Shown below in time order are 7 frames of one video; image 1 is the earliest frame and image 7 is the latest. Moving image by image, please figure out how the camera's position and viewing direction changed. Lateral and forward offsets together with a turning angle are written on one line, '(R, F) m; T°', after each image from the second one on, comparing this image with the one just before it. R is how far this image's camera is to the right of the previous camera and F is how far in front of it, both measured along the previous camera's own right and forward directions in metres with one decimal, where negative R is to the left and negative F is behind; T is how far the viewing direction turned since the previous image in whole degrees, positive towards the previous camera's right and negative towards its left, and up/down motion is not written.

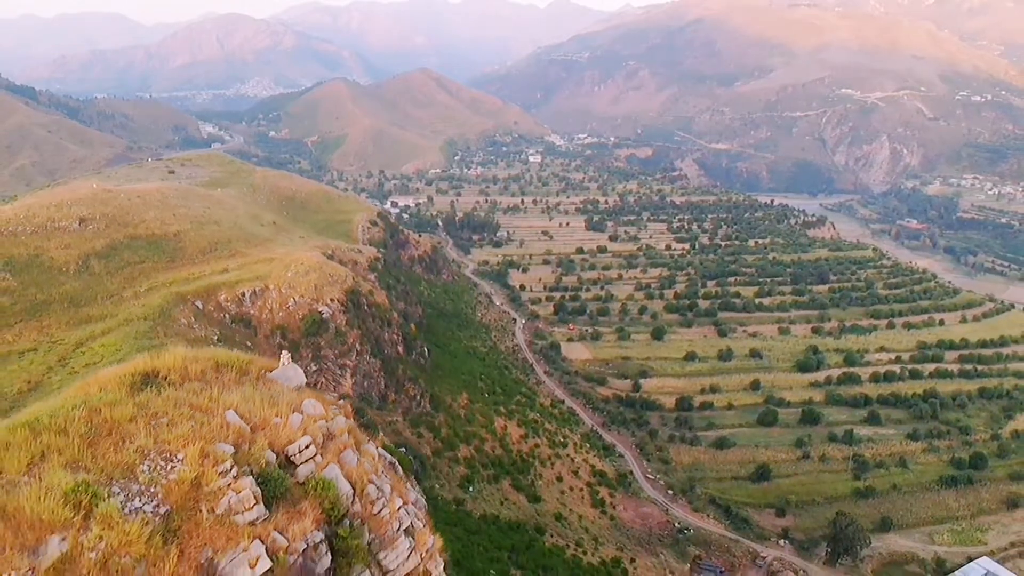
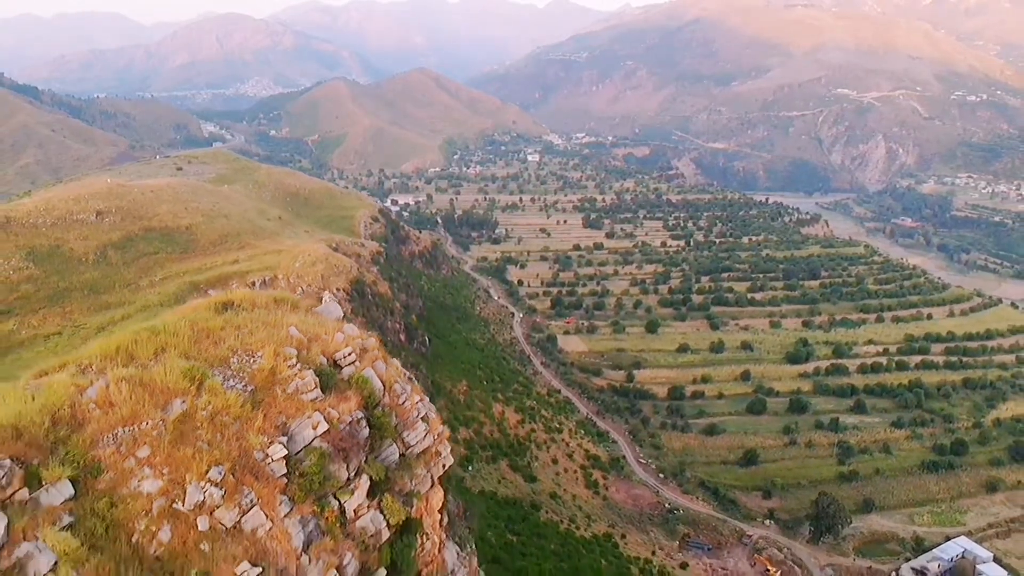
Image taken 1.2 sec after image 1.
(+0.1, -1.9) m; 0°
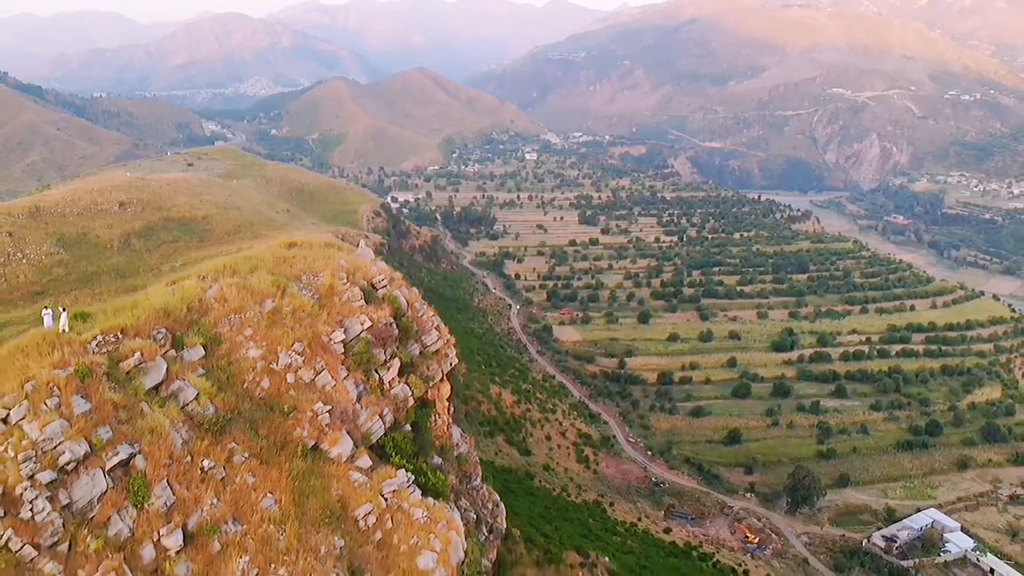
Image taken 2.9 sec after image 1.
(+0.2, -2.9) m; 0°
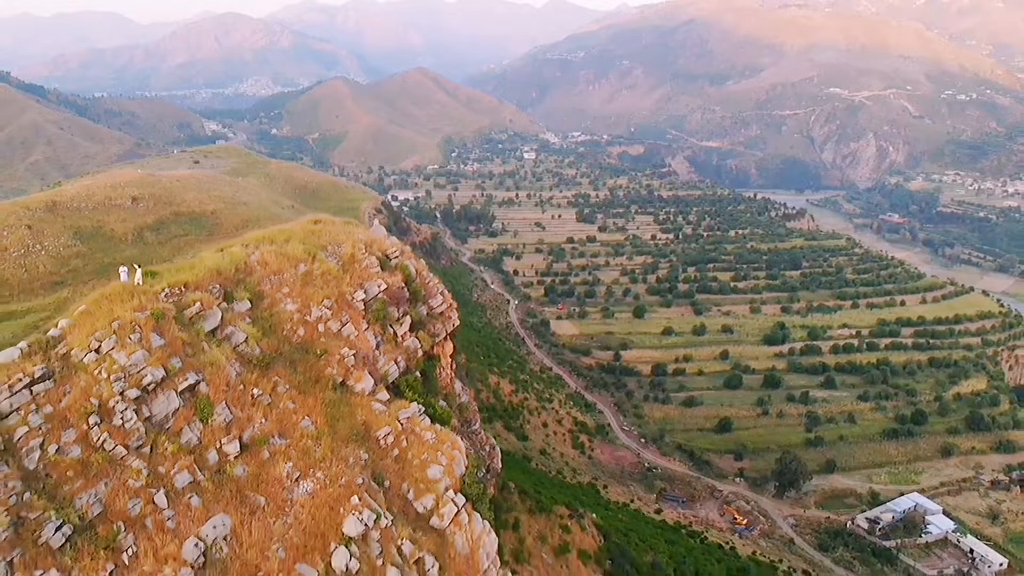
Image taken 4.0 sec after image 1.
(+0.1, -1.8) m; 0°
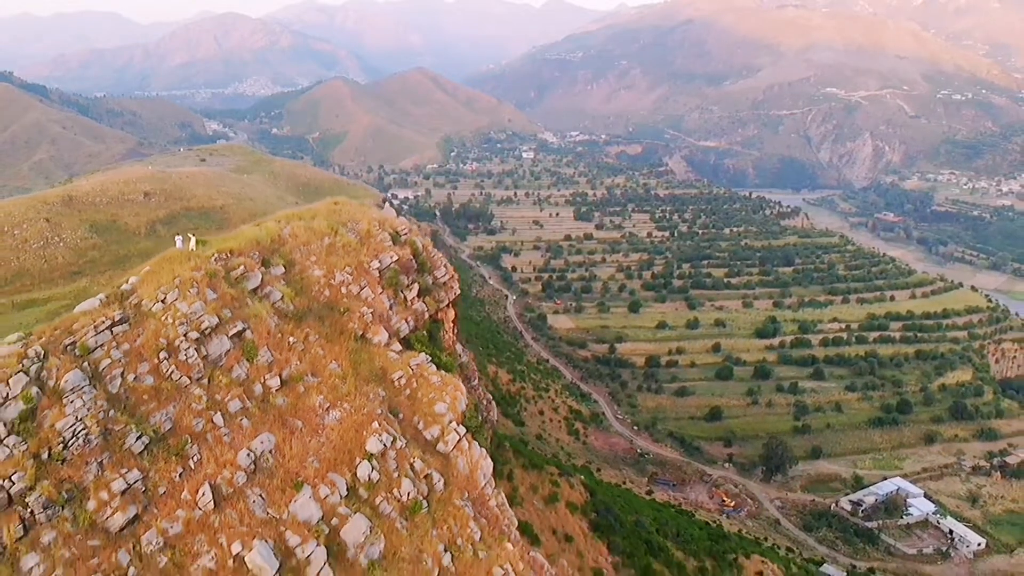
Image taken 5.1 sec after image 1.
(+0.1, -1.9) m; 0°
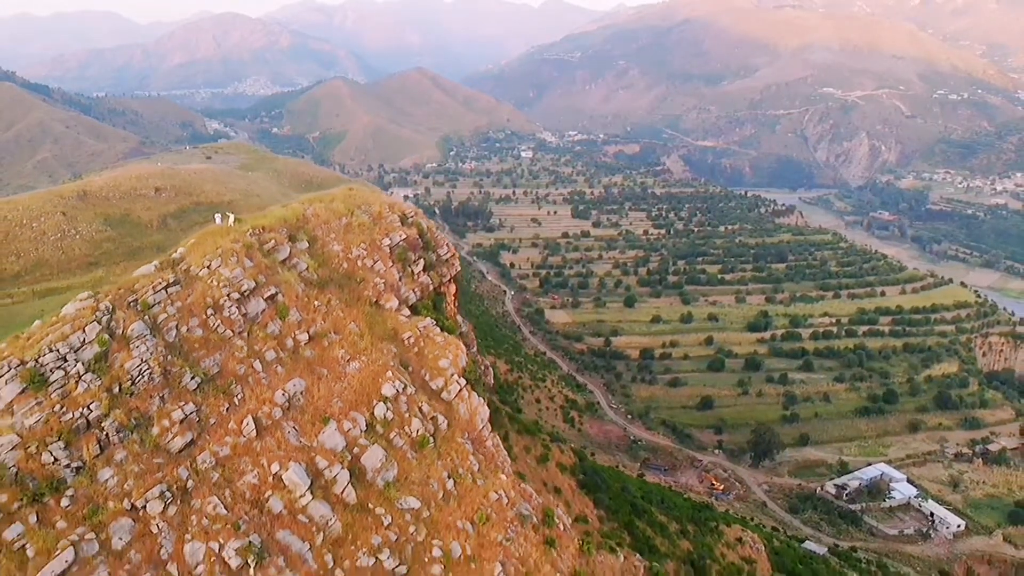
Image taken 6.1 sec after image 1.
(+0.1, -1.9) m; 0°
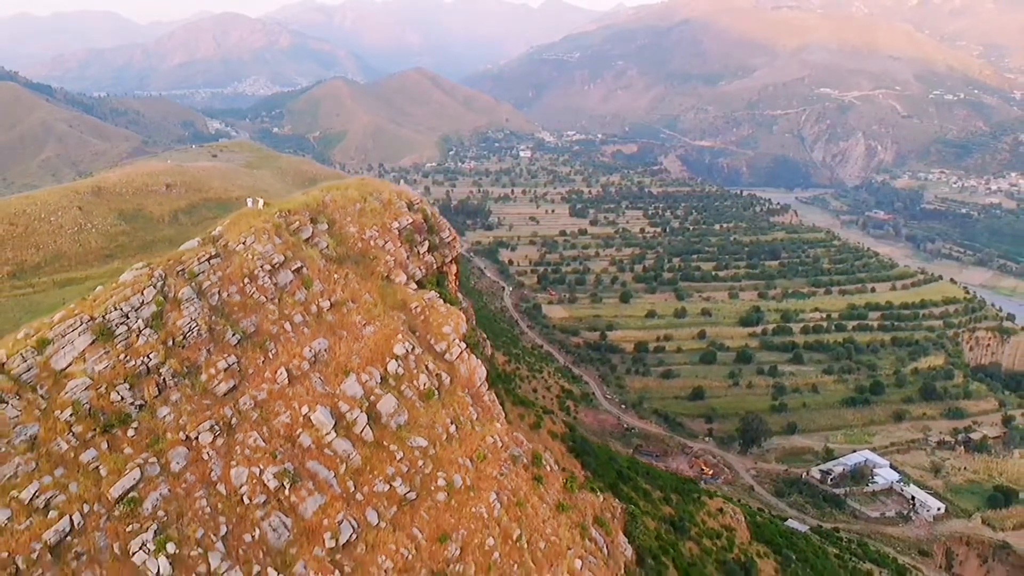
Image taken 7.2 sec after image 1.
(+0.1, -2.0) m; 0°
